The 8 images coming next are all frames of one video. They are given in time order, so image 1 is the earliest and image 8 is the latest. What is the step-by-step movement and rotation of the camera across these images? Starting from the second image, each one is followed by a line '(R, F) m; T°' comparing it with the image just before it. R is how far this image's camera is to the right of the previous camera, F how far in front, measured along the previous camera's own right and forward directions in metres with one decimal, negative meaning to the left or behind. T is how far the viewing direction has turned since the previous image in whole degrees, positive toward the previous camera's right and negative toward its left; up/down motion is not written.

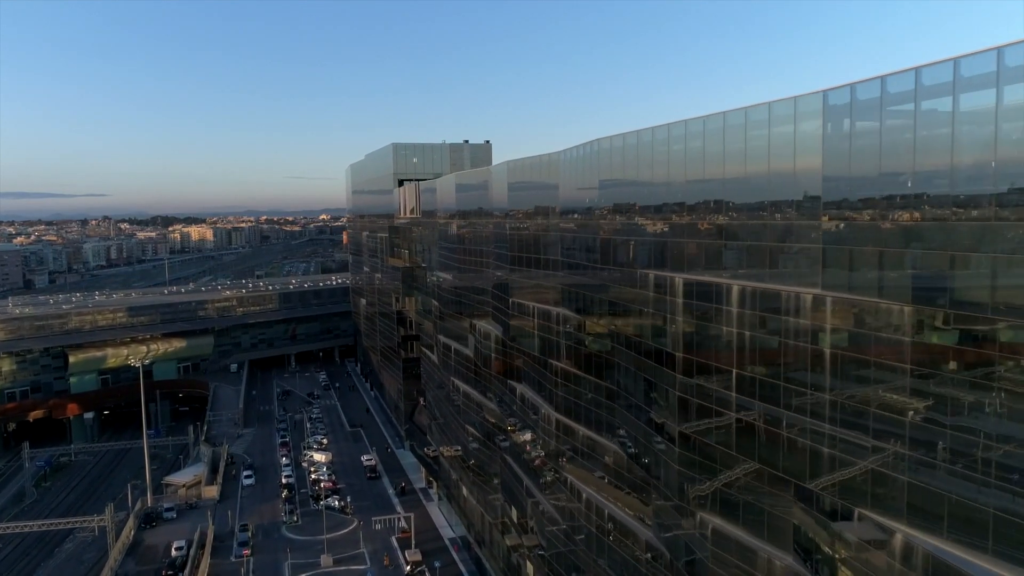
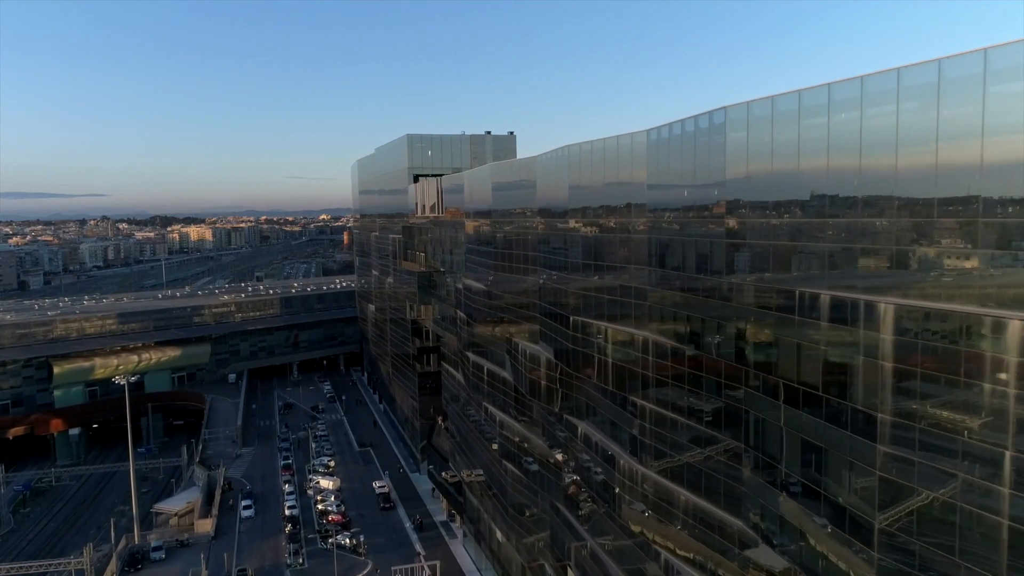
(-1.8, +4.7) m; 0°
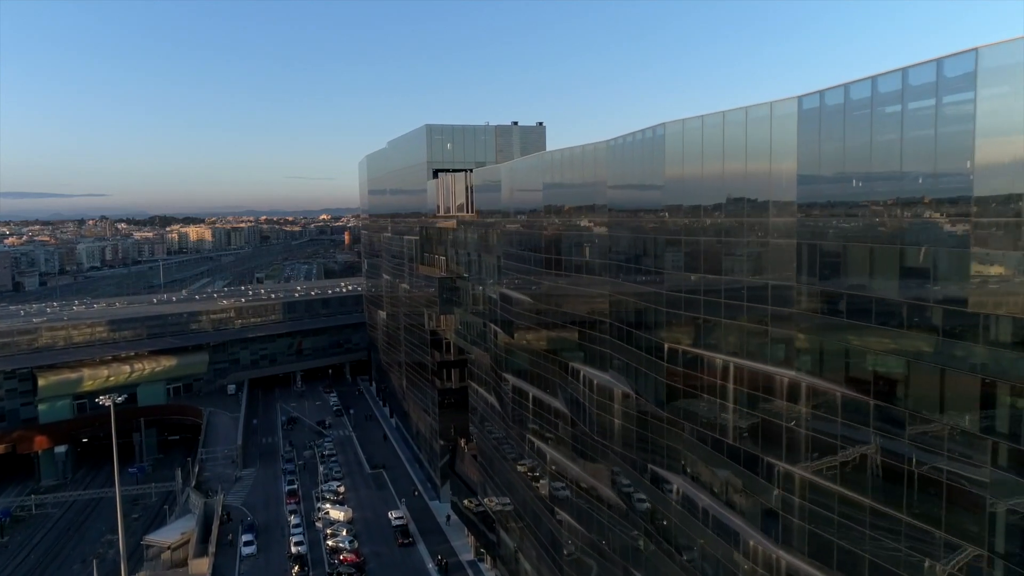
(-1.8, +4.3) m; 0°
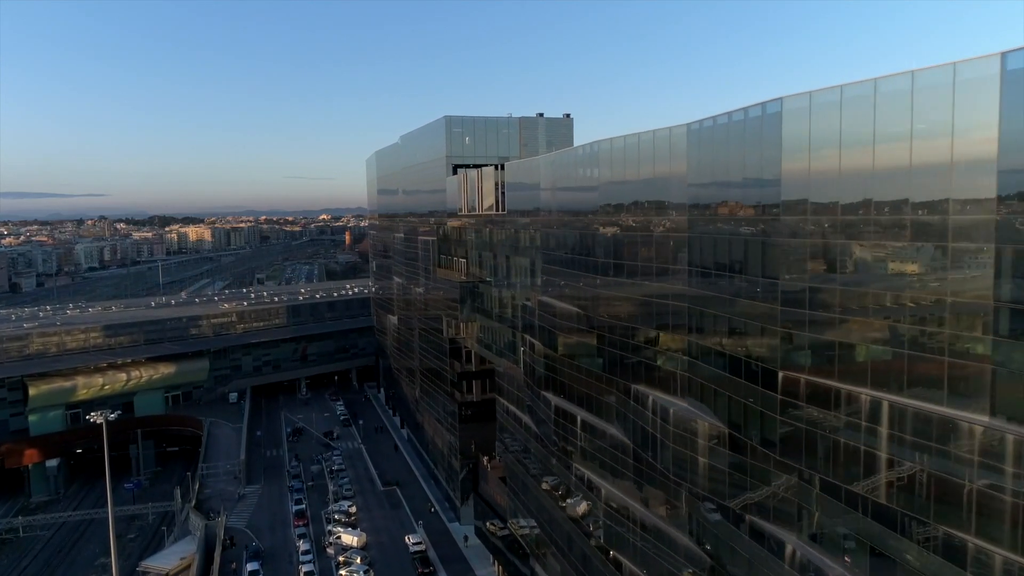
(-1.4, +3.0) m; 0°
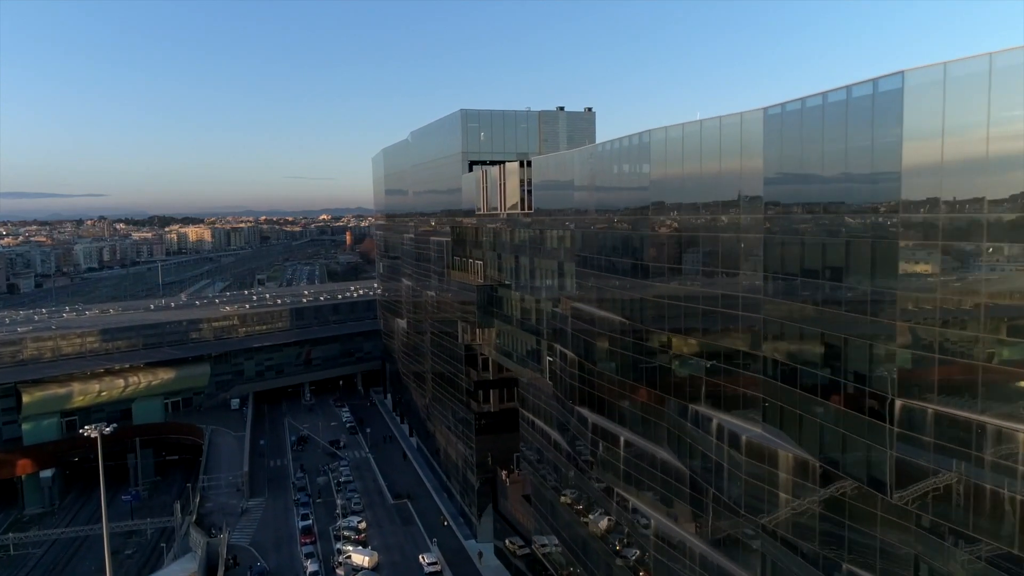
(-1.0, +2.0) m; 0°
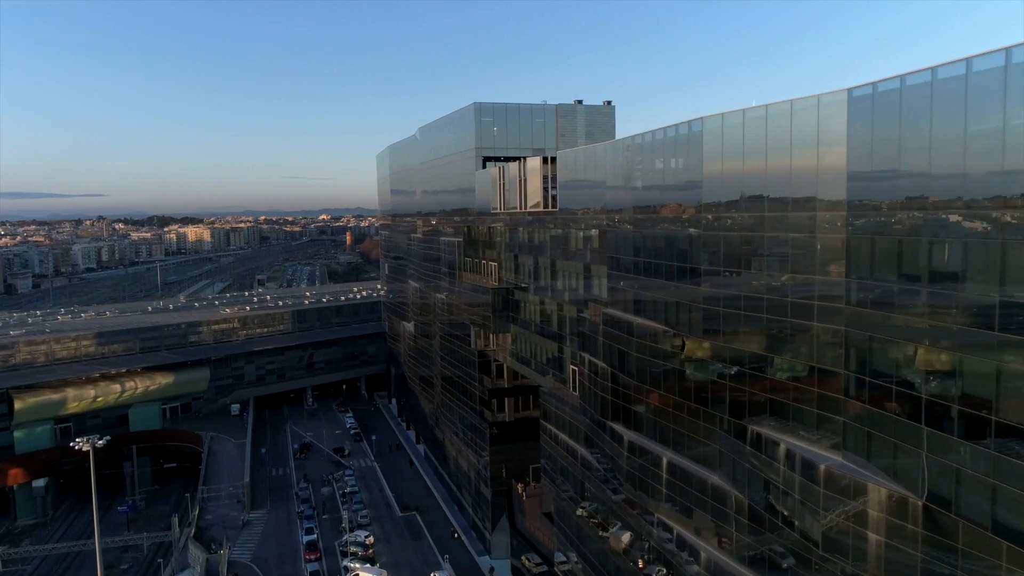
(-0.8, +1.8) m; 0°
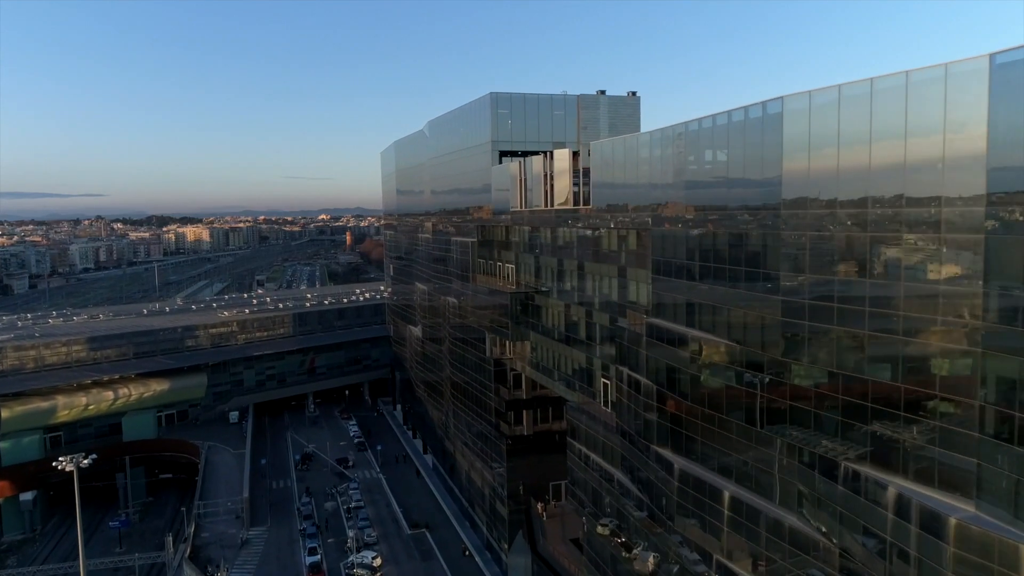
(-0.9, +2.3) m; 0°
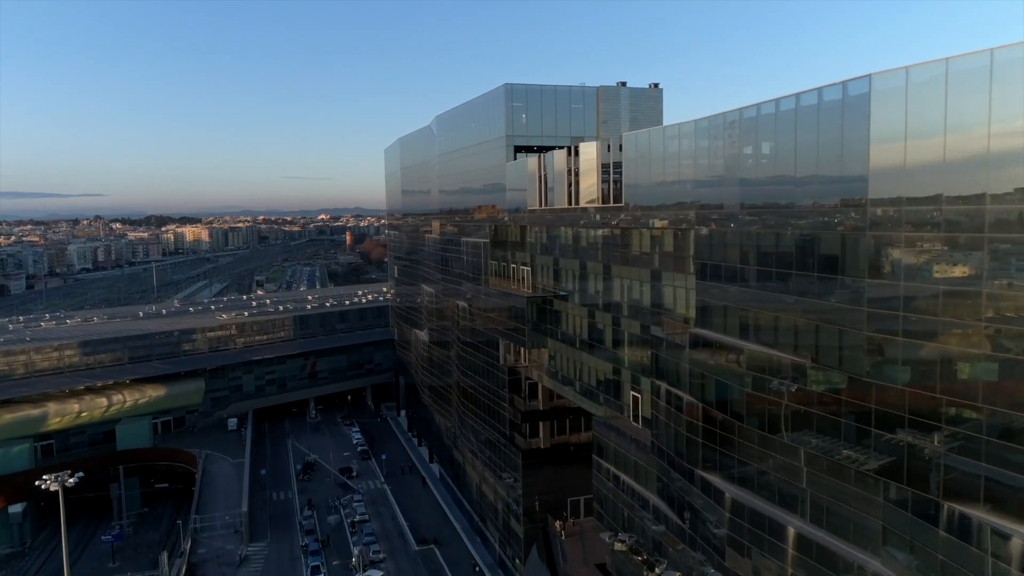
(-0.7, +1.8) m; 0°
